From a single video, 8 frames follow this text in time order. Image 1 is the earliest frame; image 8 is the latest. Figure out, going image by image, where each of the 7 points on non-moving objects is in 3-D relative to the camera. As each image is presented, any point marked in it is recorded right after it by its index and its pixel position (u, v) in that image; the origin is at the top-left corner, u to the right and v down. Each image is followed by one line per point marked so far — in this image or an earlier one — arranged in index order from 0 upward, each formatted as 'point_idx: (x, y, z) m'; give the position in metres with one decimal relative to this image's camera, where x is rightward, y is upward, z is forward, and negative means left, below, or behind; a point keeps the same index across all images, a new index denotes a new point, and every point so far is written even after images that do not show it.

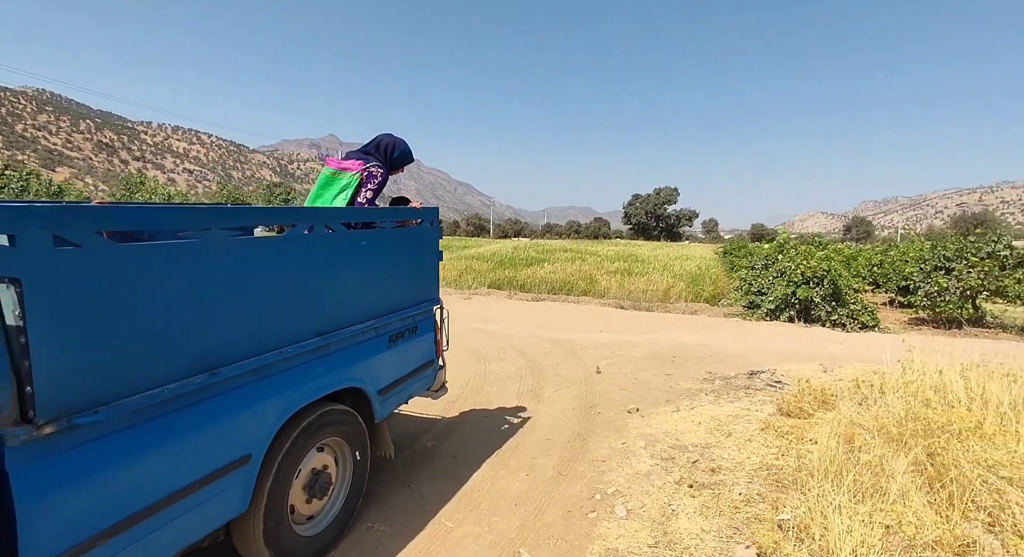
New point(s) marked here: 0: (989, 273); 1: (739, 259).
0: (+9.9, +0.1, +10.1) m
1: (+9.2, +0.8, +19.8) m
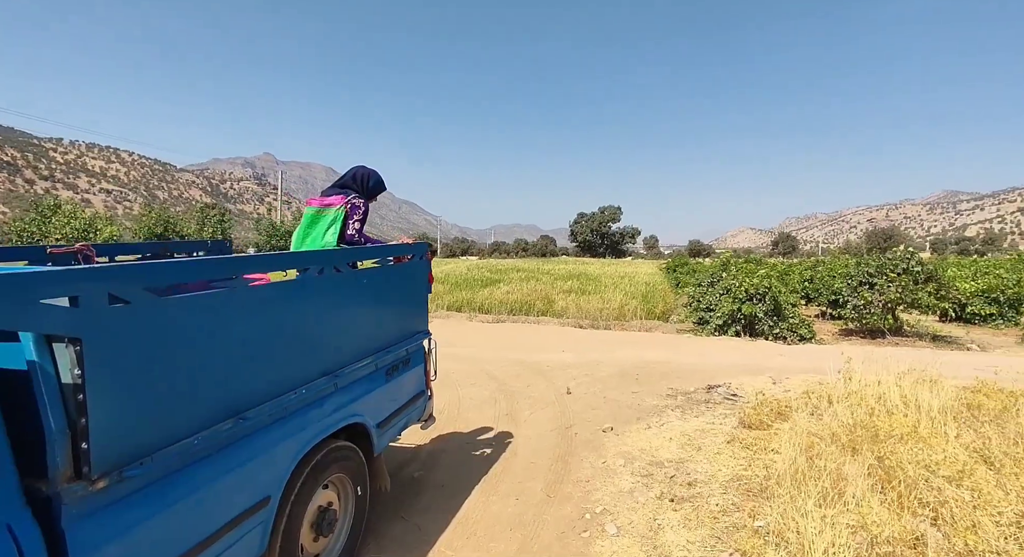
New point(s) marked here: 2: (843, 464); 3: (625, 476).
0: (+9.1, -0.2, +11.3) m
1: (+7.4, +0.1, +20.9) m
2: (+2.7, -1.5, +3.9) m
3: (+1.1, -1.9, +4.6) m
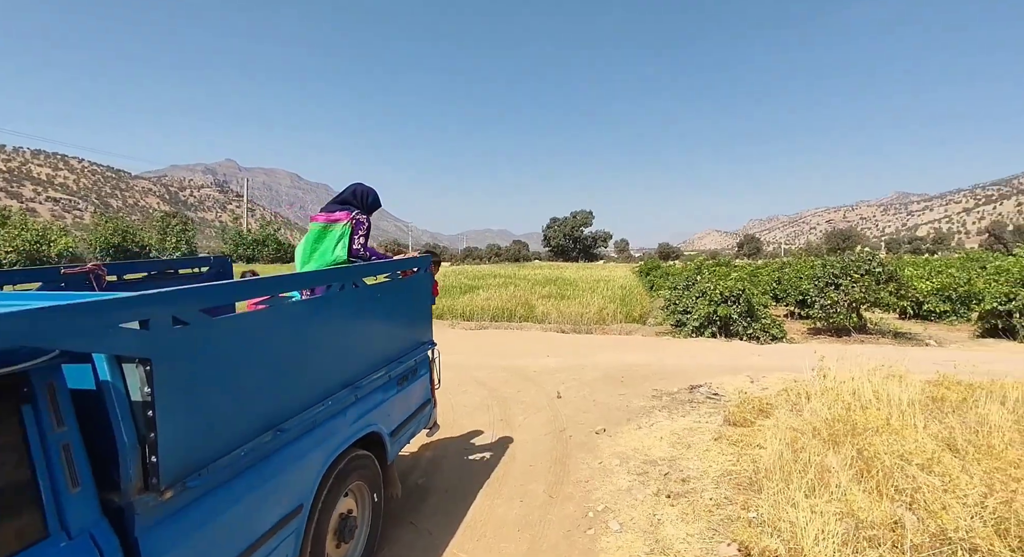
0: (+8.7, -0.2, +12.0) m
1: (+6.5, 0.0, +21.4) m
2: (+2.7, -1.5, +4.2) m
3: (+1.1, -1.9, +4.8) m
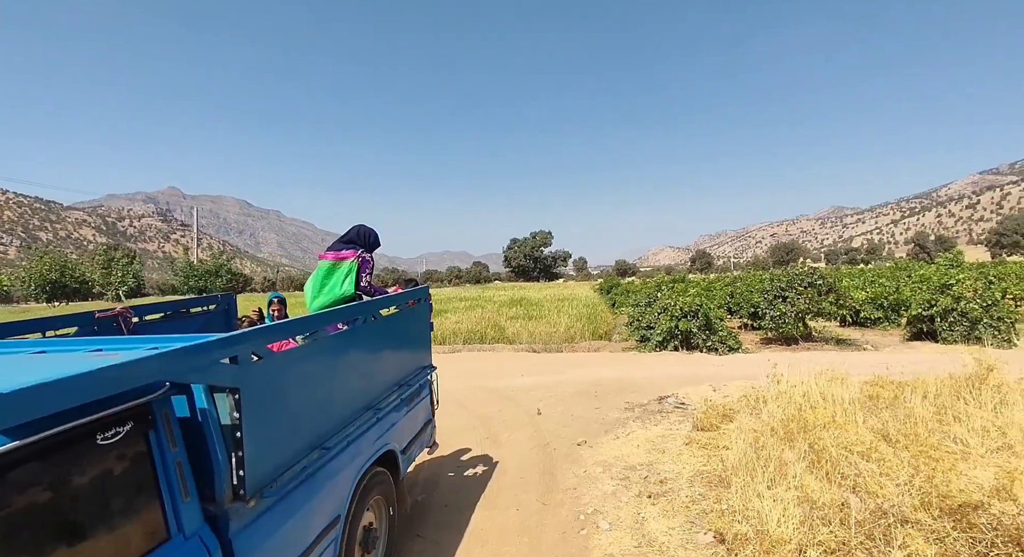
0: (+8.0, -0.5, +13.1) m
1: (+5.0, -0.9, +22.3) m
2: (+2.7, -1.7, +4.8) m
3: (+1.0, -2.2, +5.3) m
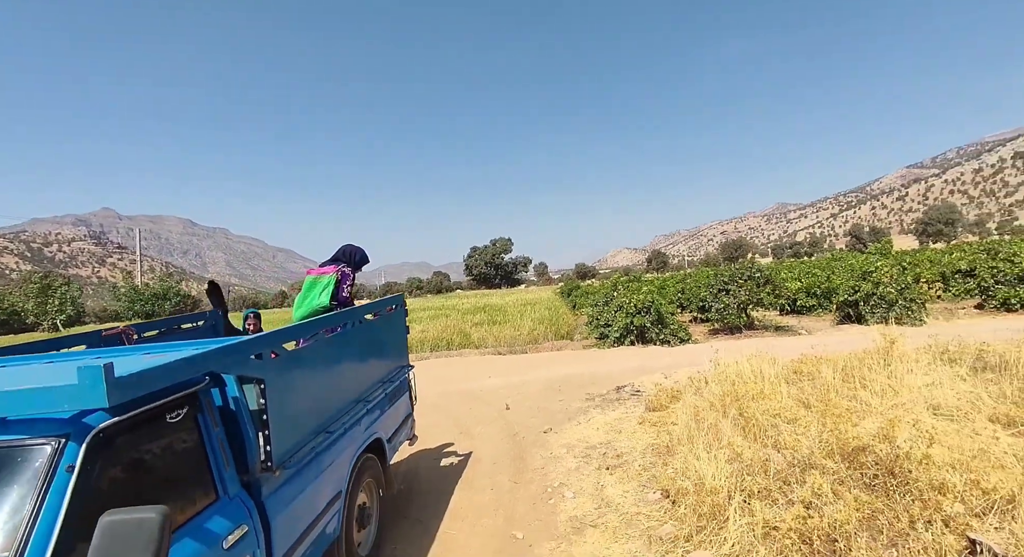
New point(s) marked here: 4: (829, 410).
0: (+7.0, -0.3, +14.2) m
1: (+3.3, -1.0, +23.2) m
2: (+2.4, -1.6, +5.6) m
3: (+0.7, -2.2, +5.9) m
4: (+3.5, -1.4, +5.4) m
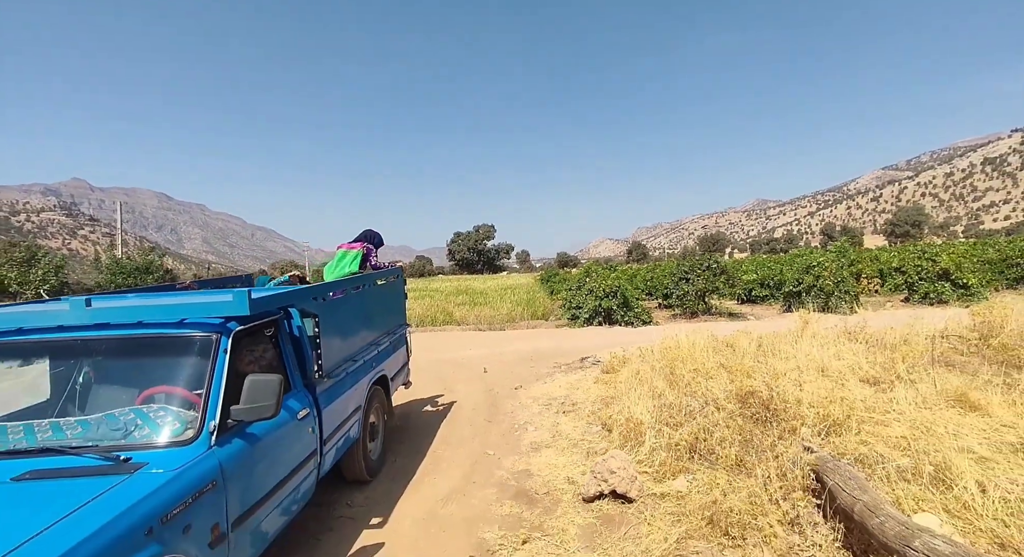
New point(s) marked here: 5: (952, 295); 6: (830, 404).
0: (+6.3, 0.0, +15.7) m
1: (+2.3, -0.3, +24.6) m
2: (+2.0, -1.4, +7.0) m
3: (+0.3, -1.9, +7.2) m
4: (+3.2, -1.3, +6.9) m
5: (+12.8, -0.5, +14.1) m
6: (+3.4, -1.4, +5.3) m
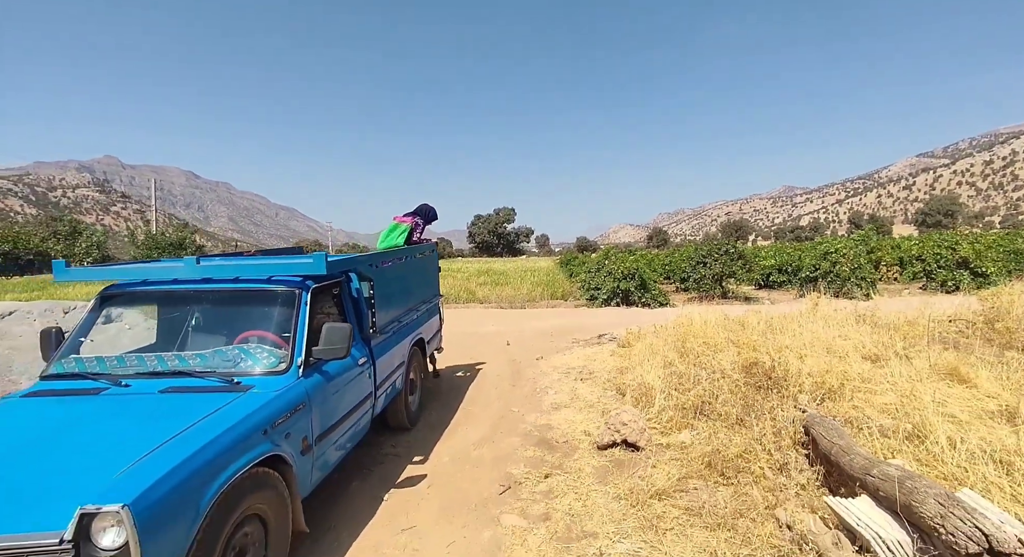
0: (+7.0, +0.5, +16.1) m
1: (+3.3, +0.6, +25.1) m
2: (+2.4, -1.1, +7.5) m
3: (+0.7, -1.5, +7.8) m
4: (+3.5, -1.0, +7.3) m
5: (+13.4, -0.2, +14.2) m
6: (+3.7, -1.1, +5.8) m
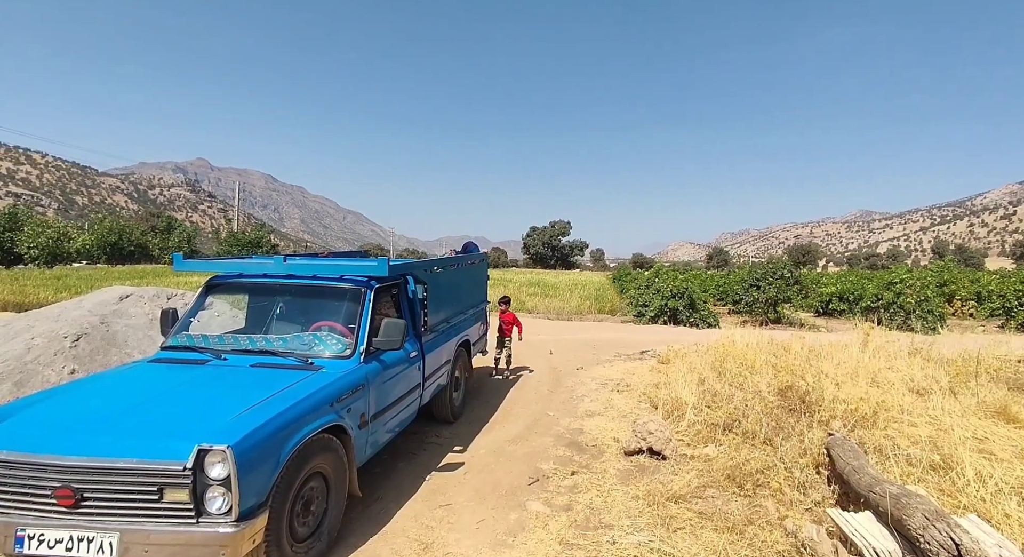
0: (+8.7, -0.3, +15.7) m
1: (+5.9, -0.2, +25.0) m
2: (+3.0, -1.4, +7.7) m
3: (+1.3, -1.8, +8.2) m
4: (+4.2, -1.3, +7.4) m
5: (+14.7, -1.2, +13.2) m
6: (+4.2, -1.5, +5.8) m
